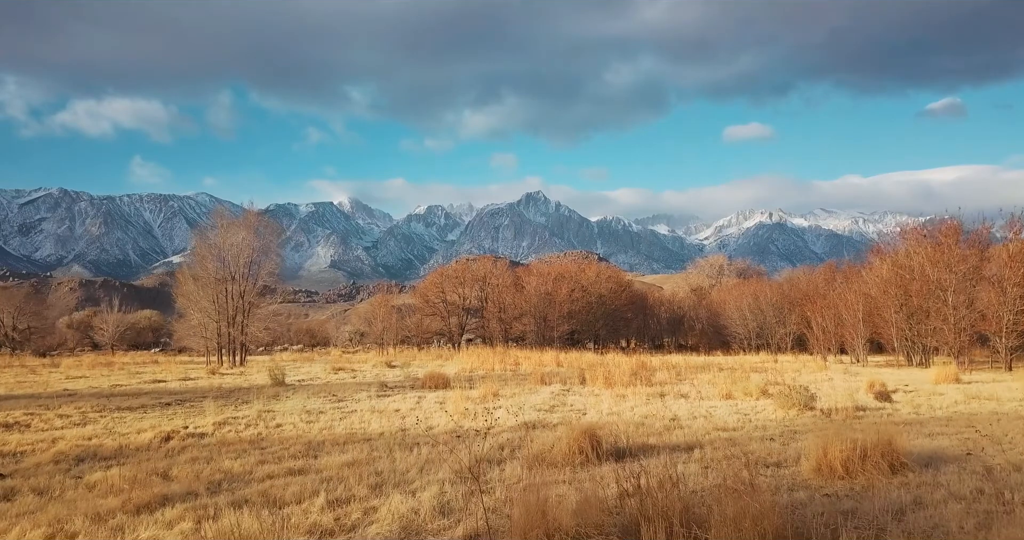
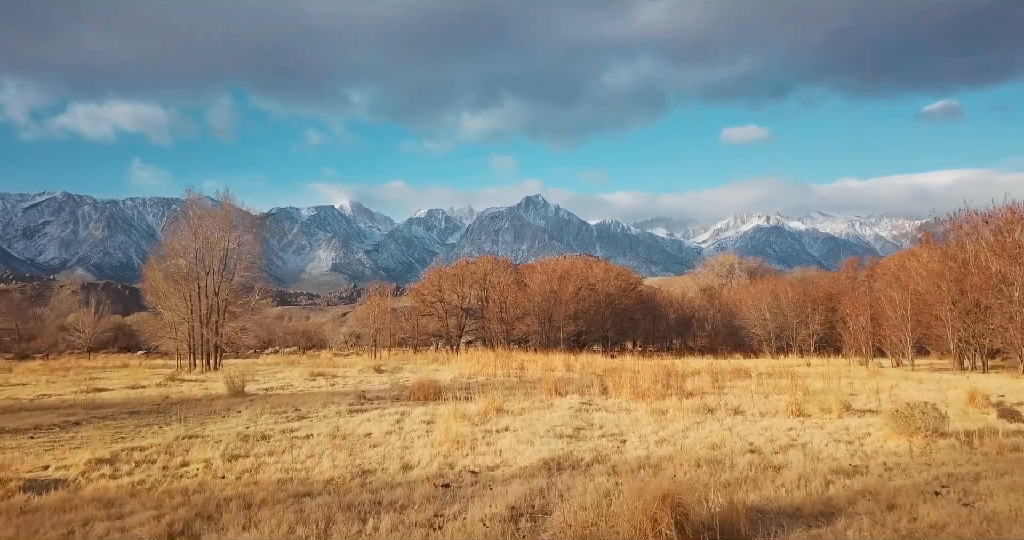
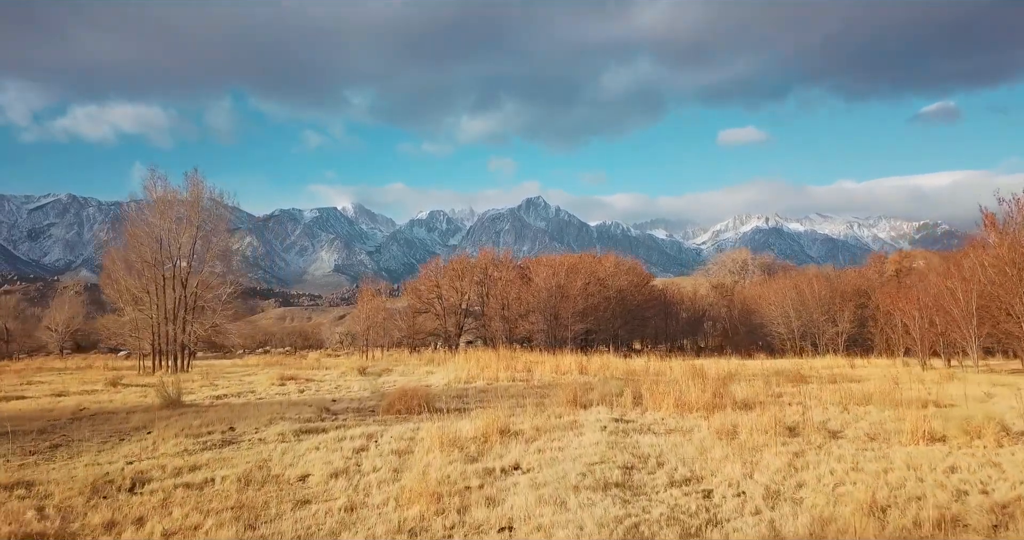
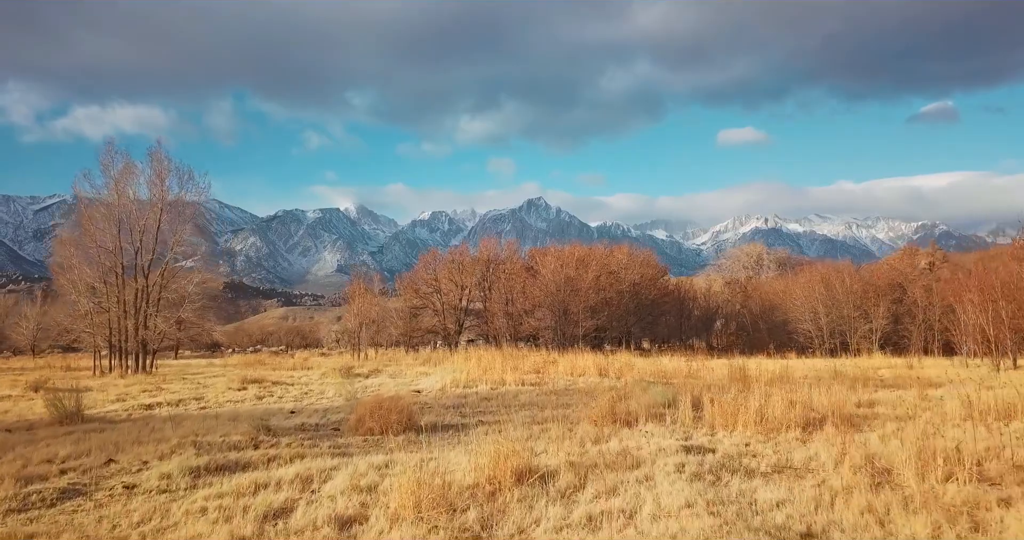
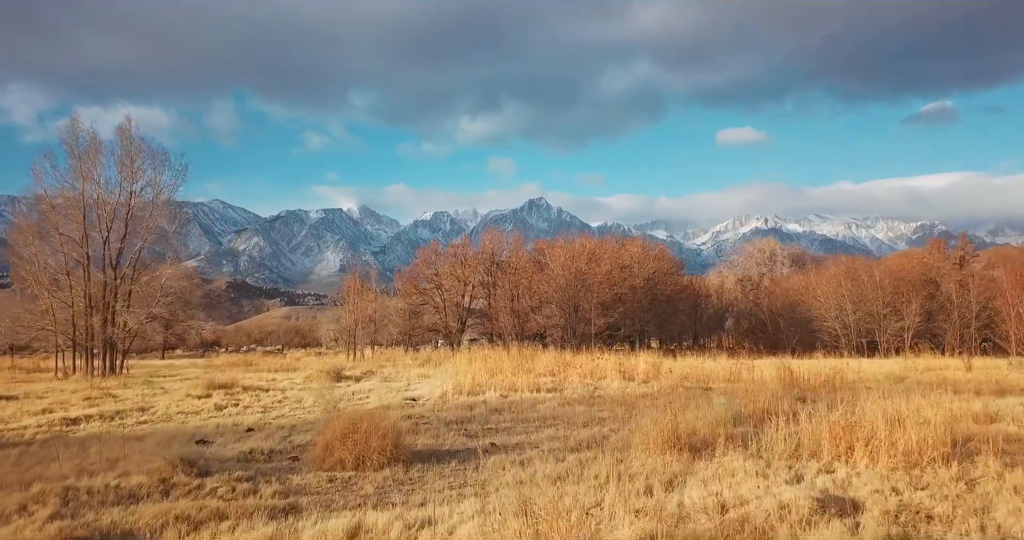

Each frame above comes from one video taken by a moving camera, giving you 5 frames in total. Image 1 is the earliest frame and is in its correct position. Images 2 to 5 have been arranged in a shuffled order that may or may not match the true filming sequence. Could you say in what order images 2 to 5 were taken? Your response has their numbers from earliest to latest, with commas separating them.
2, 3, 4, 5
